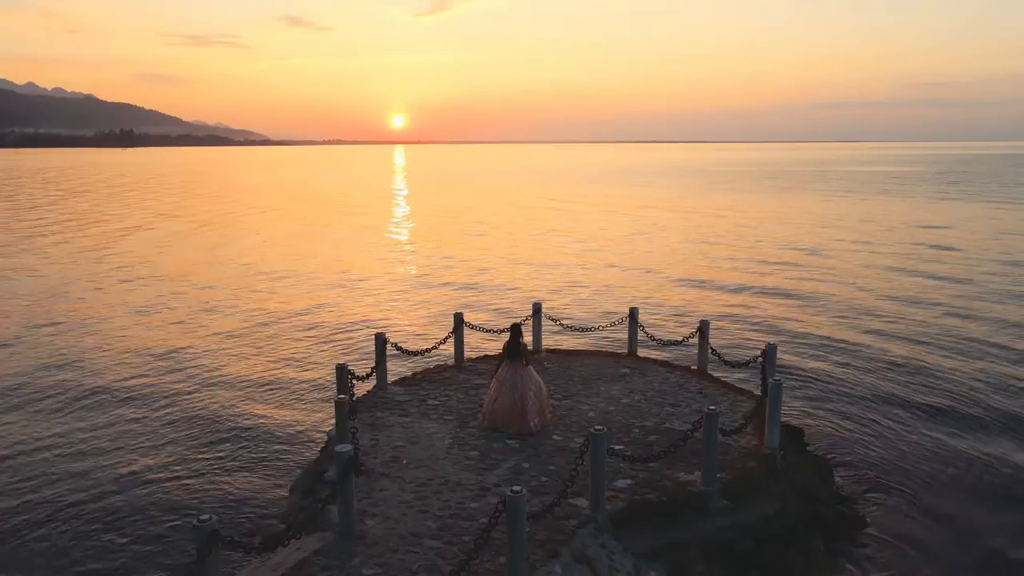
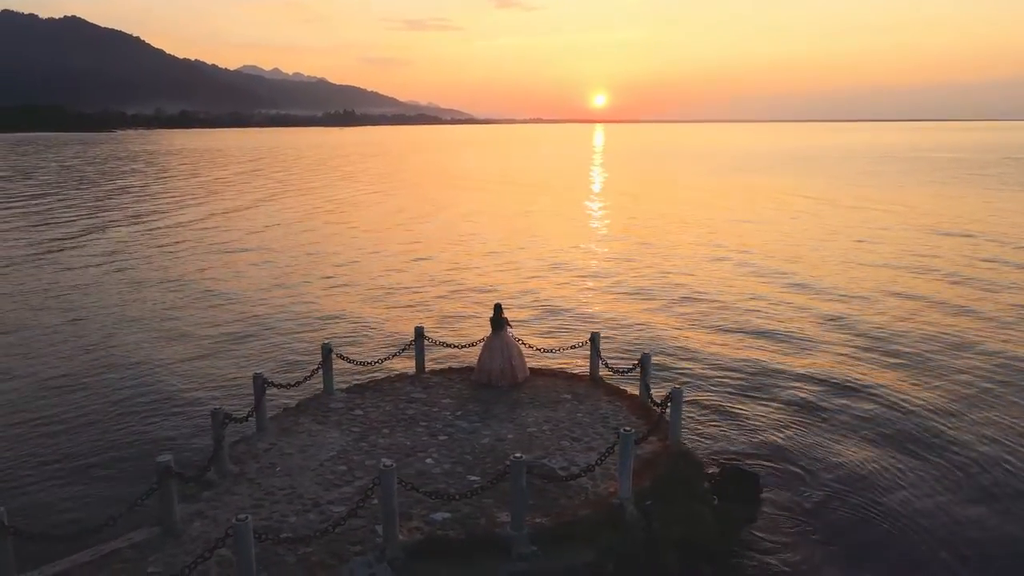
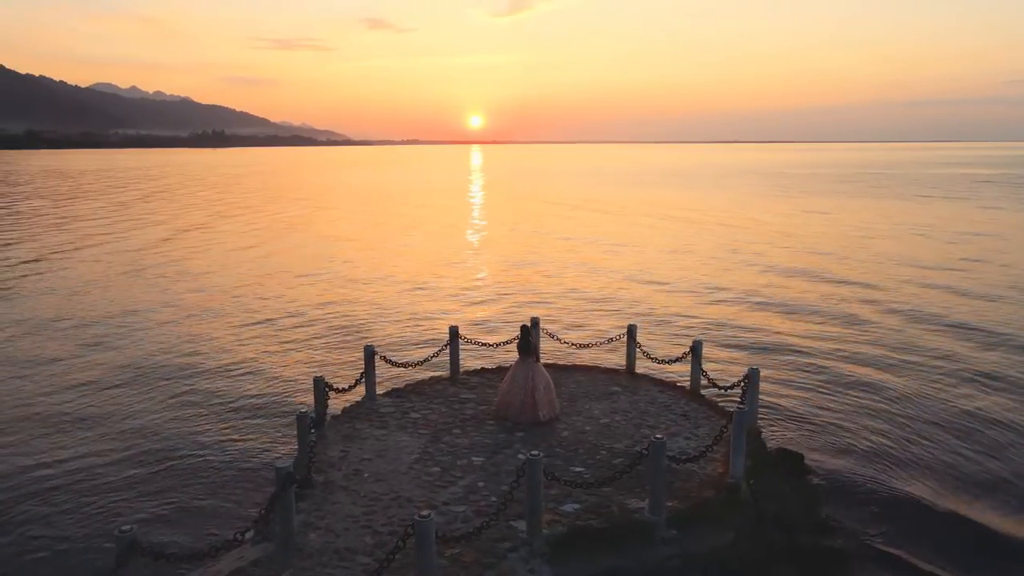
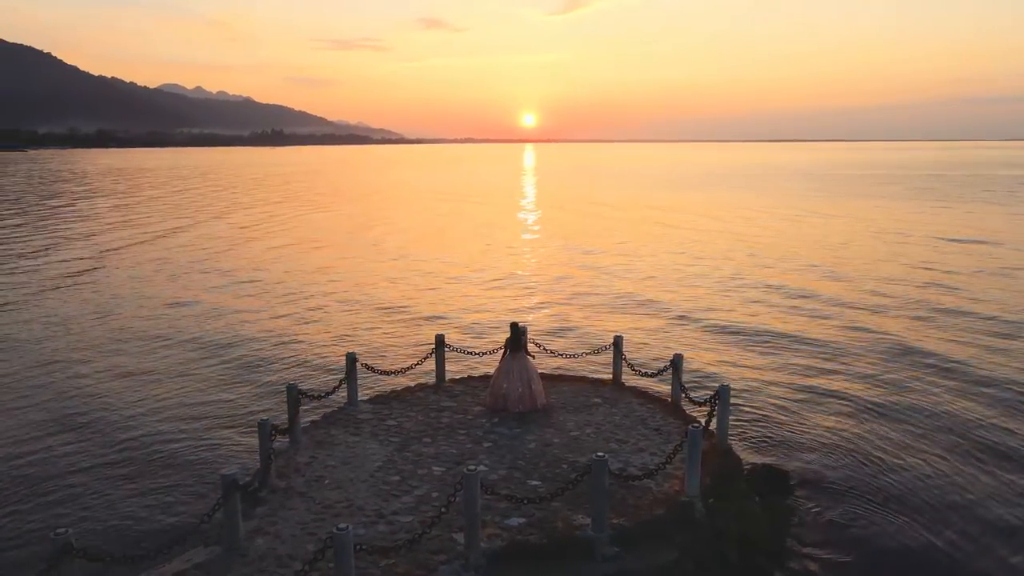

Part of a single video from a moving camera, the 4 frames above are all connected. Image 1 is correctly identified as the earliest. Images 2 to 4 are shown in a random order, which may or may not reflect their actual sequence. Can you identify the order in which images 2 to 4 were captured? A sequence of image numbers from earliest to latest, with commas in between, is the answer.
3, 4, 2
